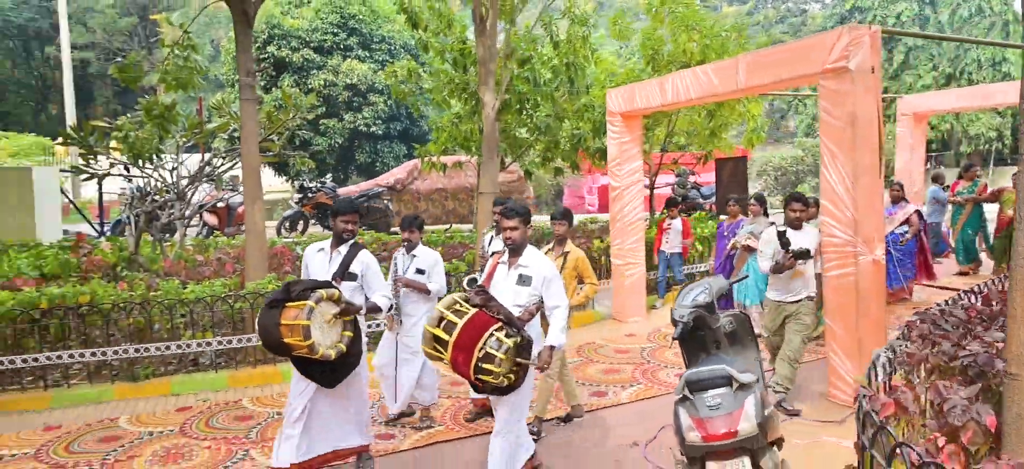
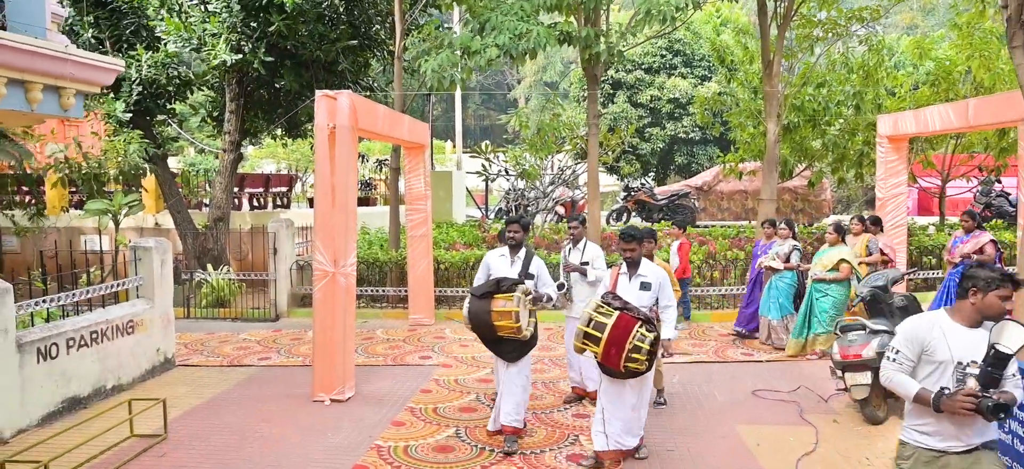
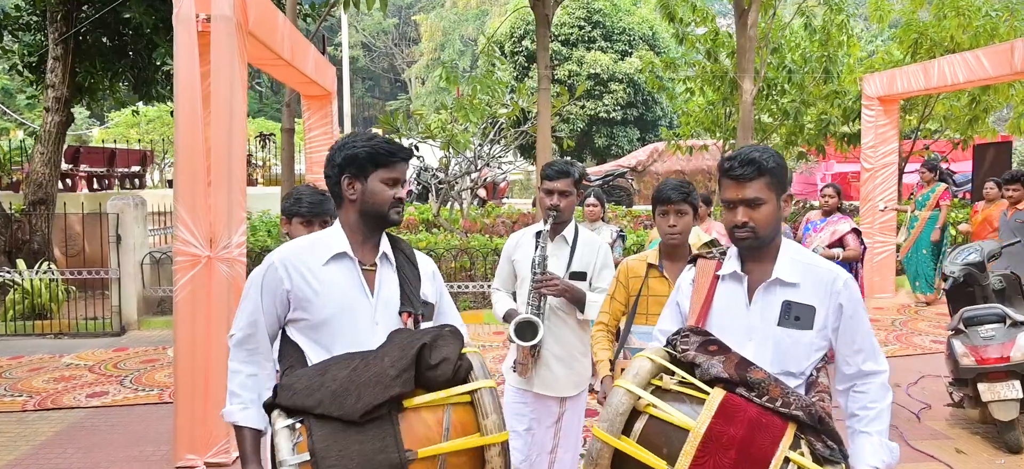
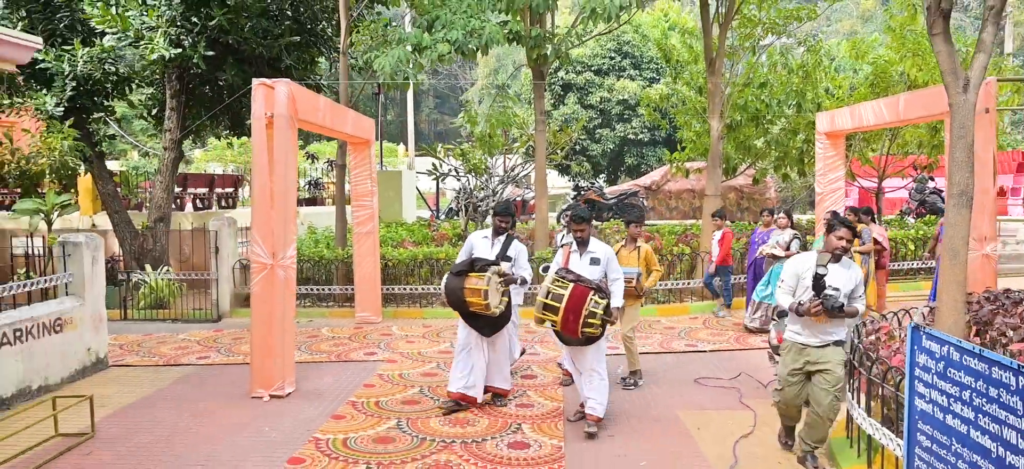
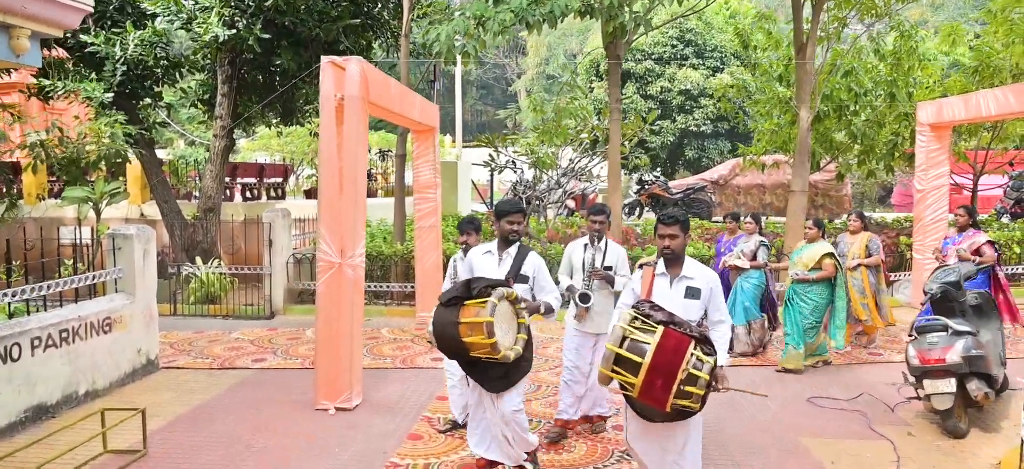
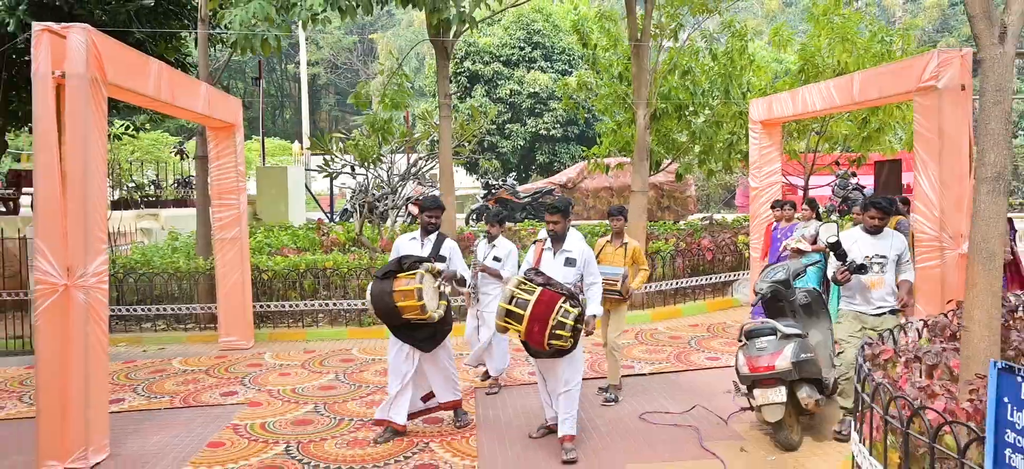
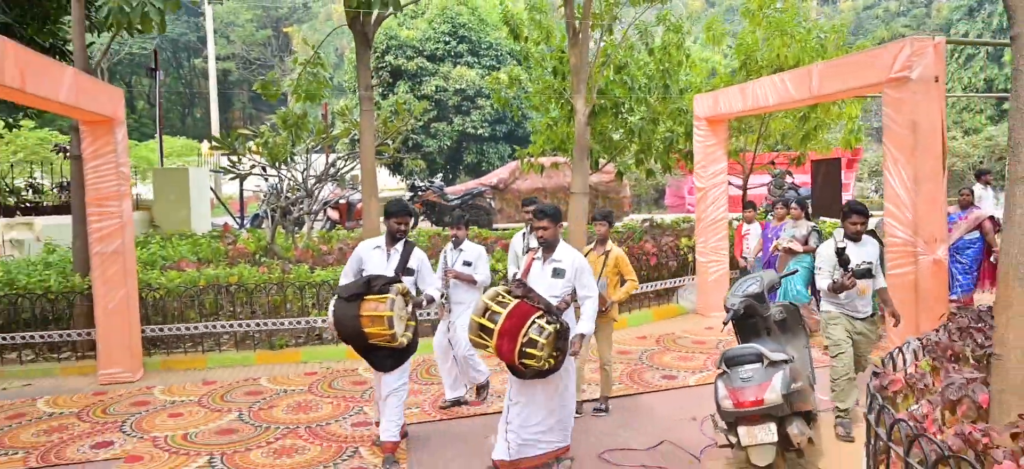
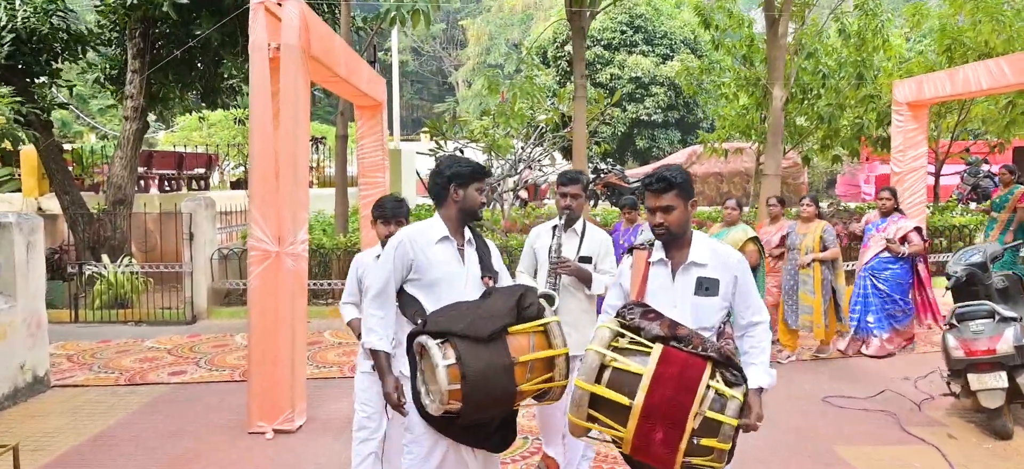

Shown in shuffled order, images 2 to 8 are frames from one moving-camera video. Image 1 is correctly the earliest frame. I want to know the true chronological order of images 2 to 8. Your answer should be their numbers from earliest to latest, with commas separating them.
7, 6, 4, 2, 5, 8, 3
